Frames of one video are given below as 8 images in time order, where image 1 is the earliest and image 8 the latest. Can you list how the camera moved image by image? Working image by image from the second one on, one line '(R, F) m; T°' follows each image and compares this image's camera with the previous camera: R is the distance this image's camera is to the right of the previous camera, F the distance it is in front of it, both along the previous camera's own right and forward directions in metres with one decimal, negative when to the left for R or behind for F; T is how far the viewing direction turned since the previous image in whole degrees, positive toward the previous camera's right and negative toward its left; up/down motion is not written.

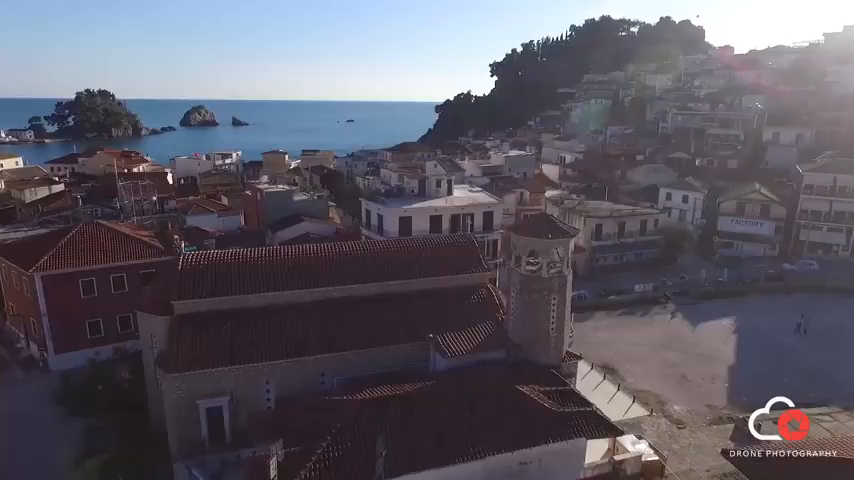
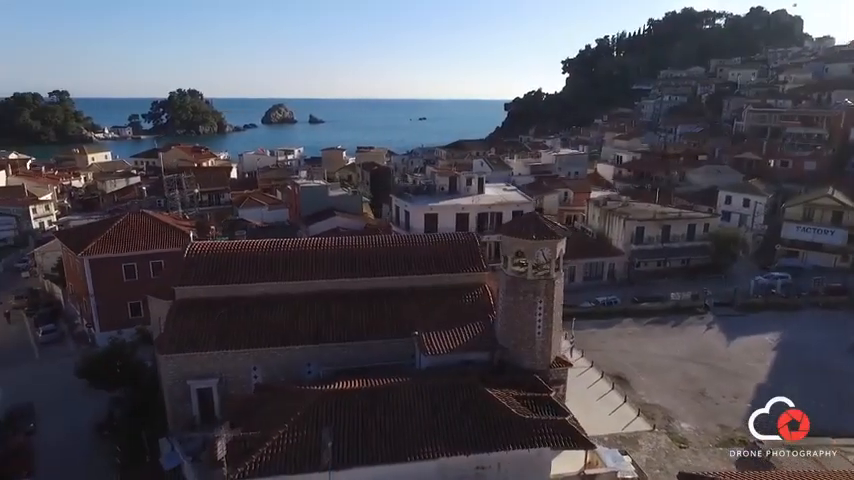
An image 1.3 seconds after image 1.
(+3.2, +0.3) m; -8°
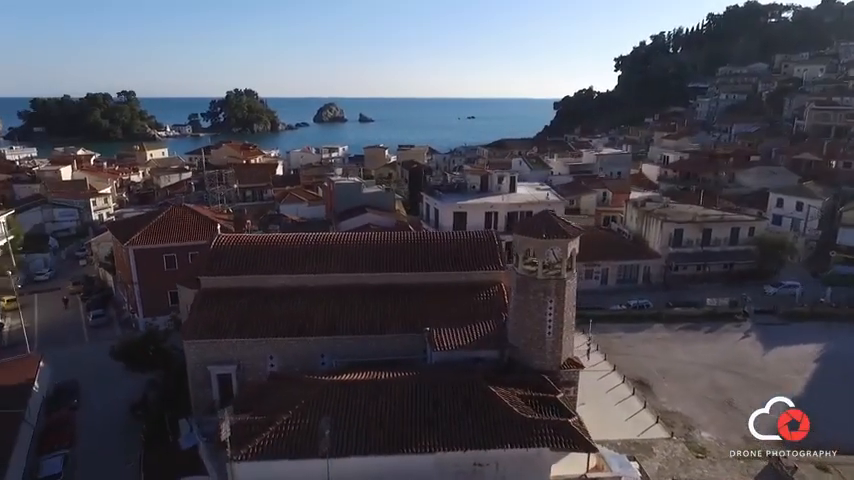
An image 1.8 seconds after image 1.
(+1.3, -0.1) m; -5°
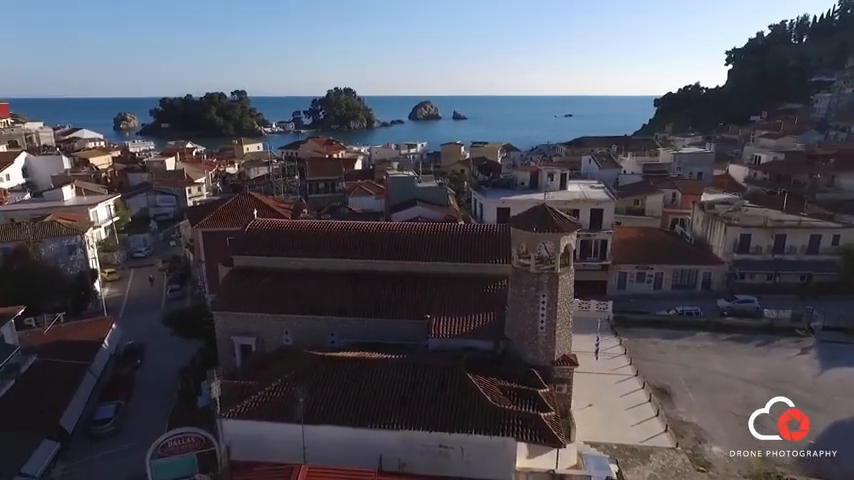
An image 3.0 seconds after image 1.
(+3.5, -0.3) m; -10°
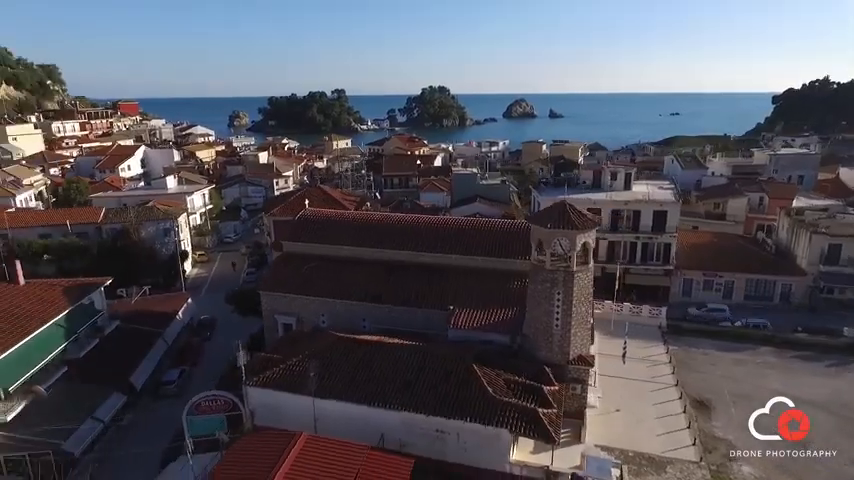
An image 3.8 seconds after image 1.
(+2.7, -0.4) m; -10°
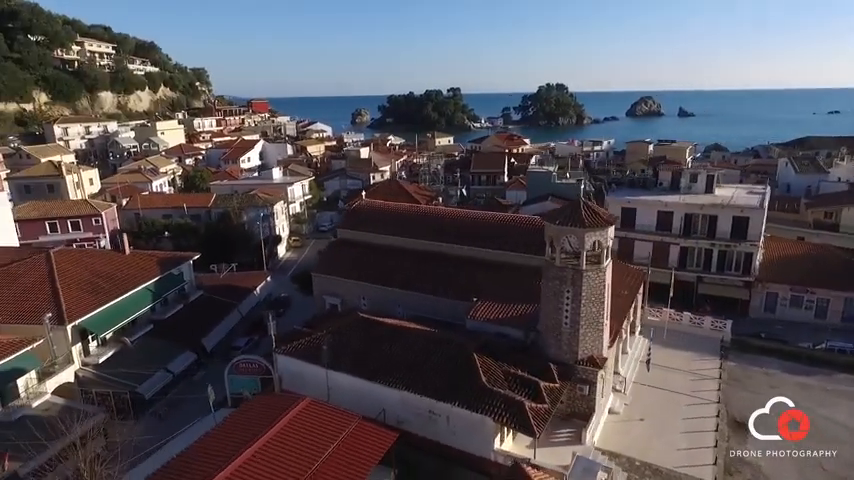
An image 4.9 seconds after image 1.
(+3.6, -0.5) m; -12°
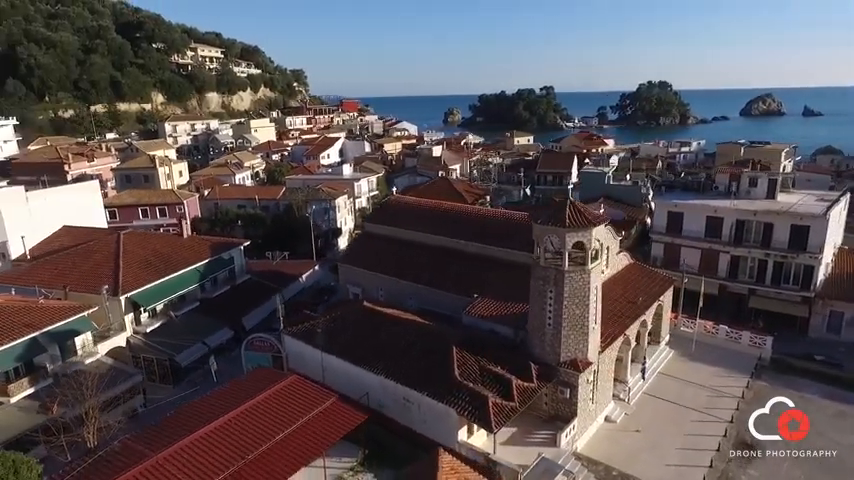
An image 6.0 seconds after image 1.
(+3.8, -0.3) m; -10°
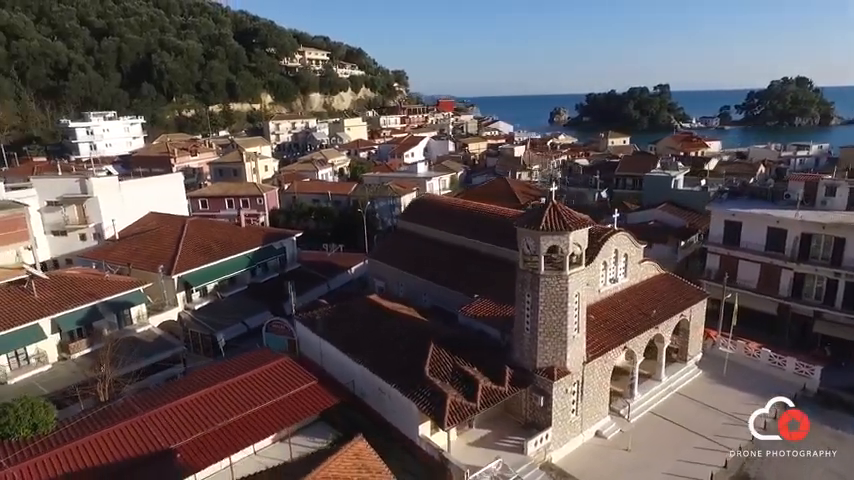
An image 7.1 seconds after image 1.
(+4.3, +0.1) m; -11°
